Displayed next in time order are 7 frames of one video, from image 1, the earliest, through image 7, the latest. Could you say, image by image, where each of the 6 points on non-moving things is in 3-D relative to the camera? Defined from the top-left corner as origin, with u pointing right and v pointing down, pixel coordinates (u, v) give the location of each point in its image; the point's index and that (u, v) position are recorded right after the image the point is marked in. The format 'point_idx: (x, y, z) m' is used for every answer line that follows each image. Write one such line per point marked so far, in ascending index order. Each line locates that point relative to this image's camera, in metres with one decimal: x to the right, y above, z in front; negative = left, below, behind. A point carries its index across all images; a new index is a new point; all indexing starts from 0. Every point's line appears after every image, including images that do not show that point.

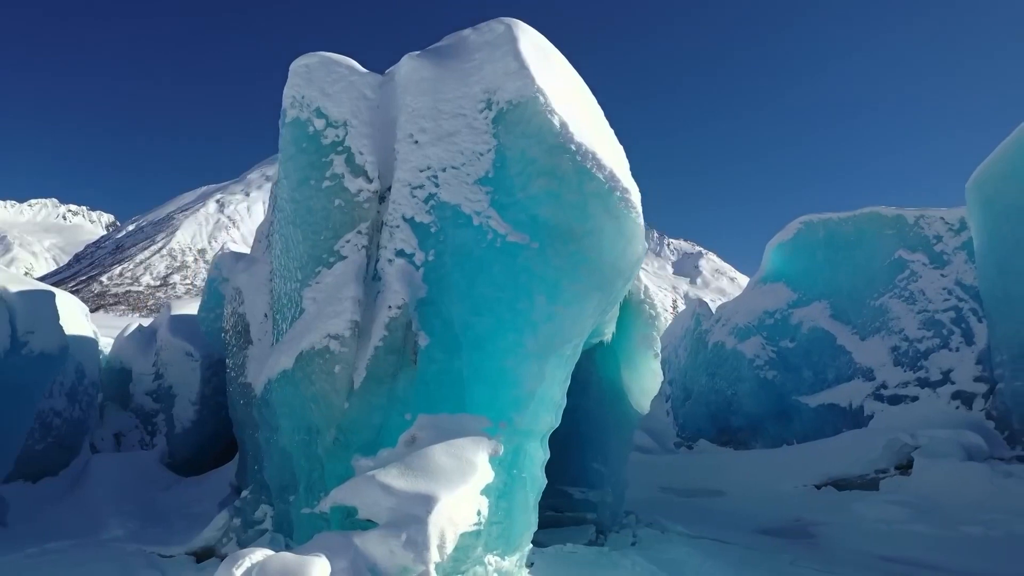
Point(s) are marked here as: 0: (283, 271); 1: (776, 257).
0: (-1.6, +0.1, +4.6) m
1: (+4.9, +0.6, +12.4) m
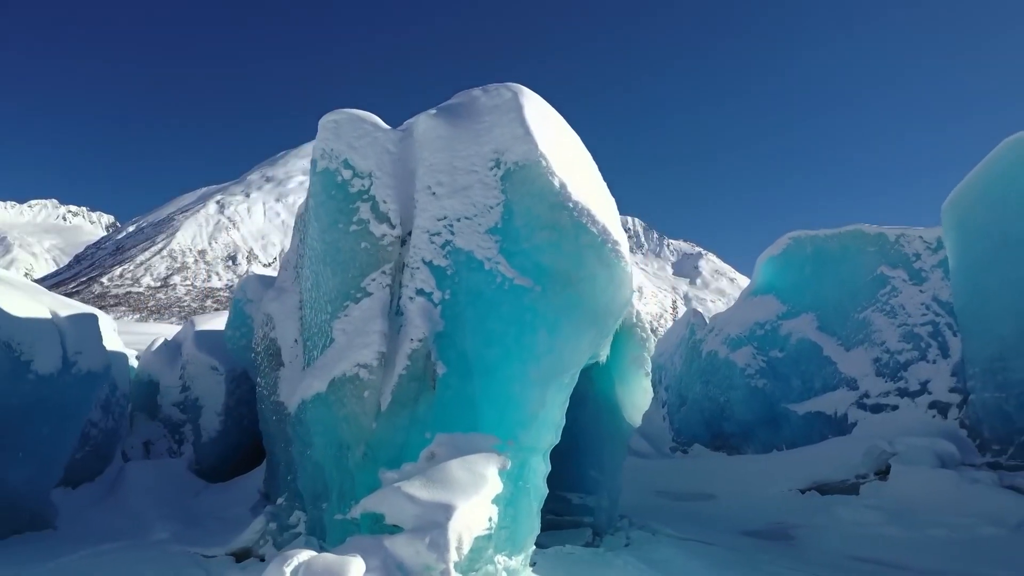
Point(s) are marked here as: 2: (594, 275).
0: (-1.5, -0.1, +5.1) m
1: (+4.9, +0.4, +13.0) m
2: (+0.5, 0.0, +4.3) m
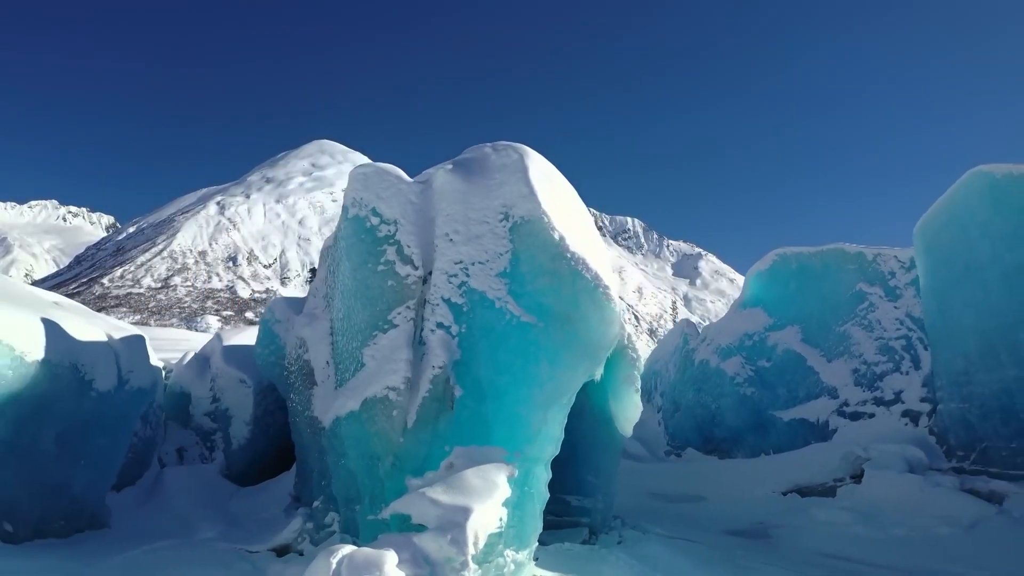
0: (-1.5, -0.4, +5.9) m
1: (+4.9, +0.1, +13.7) m
2: (+0.6, -0.2, +5.1) m
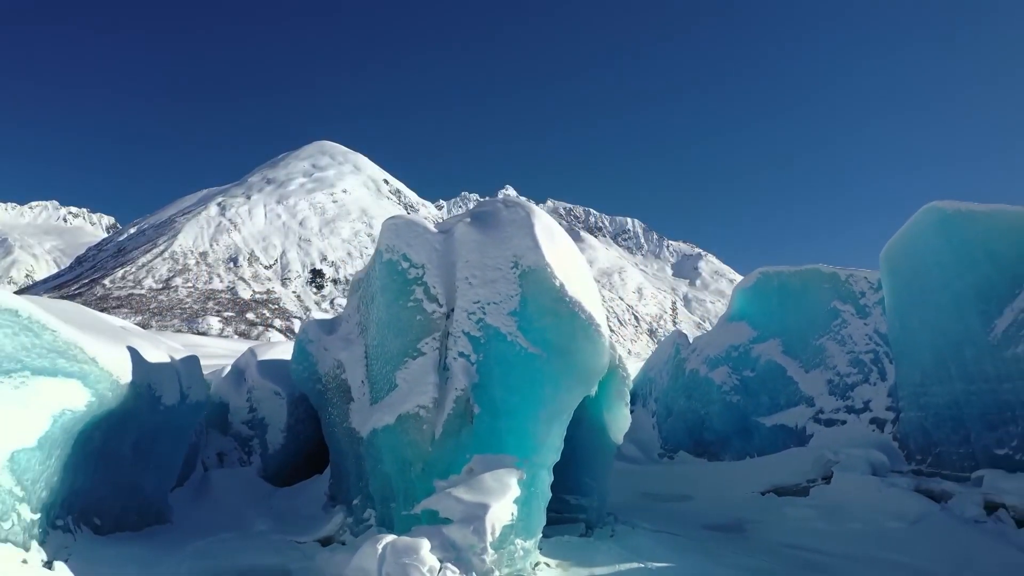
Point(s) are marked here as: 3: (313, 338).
0: (-1.4, -0.7, +7.0) m
1: (+5.0, -0.3, +14.8) m
2: (+0.7, -0.5, +6.2) m
3: (-2.7, -0.7, +9.1) m
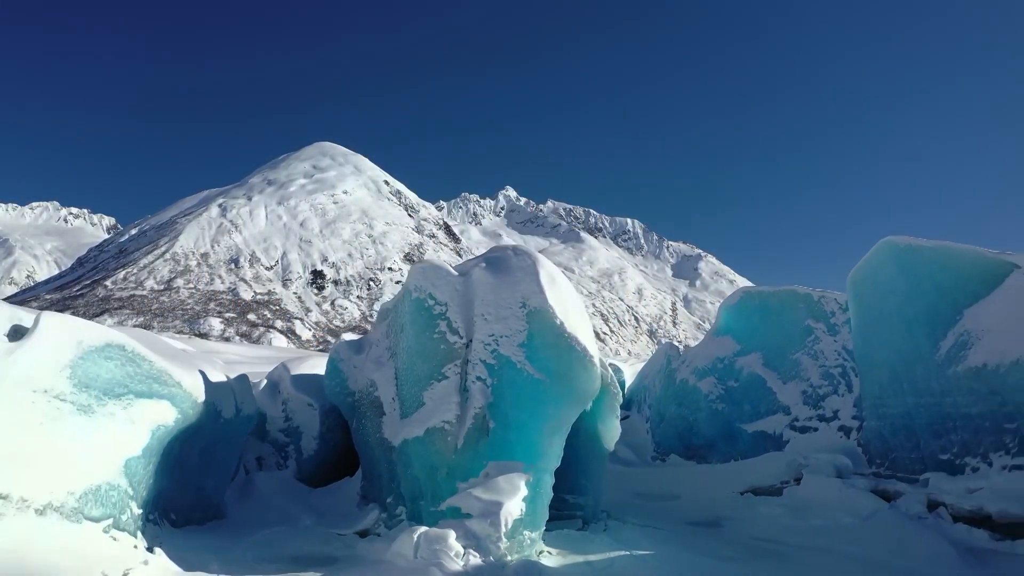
0: (-1.3, -1.1, +8.3) m
1: (+5.1, -0.7, +16.2) m
2: (+0.8, -1.0, +7.5) m
3: (-2.6, -1.1, +10.5) m
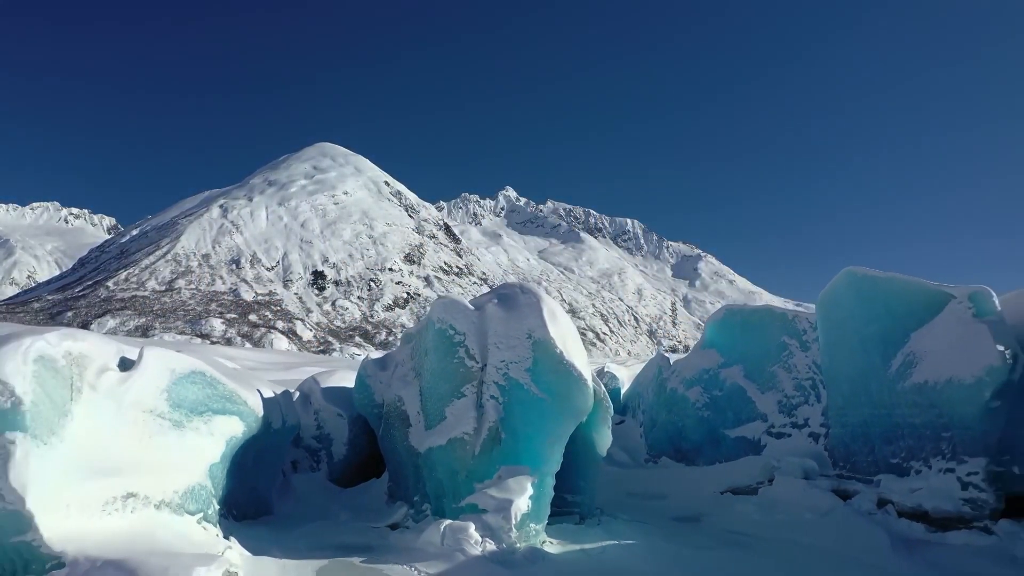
0: (-1.2, -1.6, +9.9) m
1: (+5.2, -1.1, +17.7) m
2: (+0.9, -1.4, +9.1) m
3: (-2.5, -1.6, +12.0) m
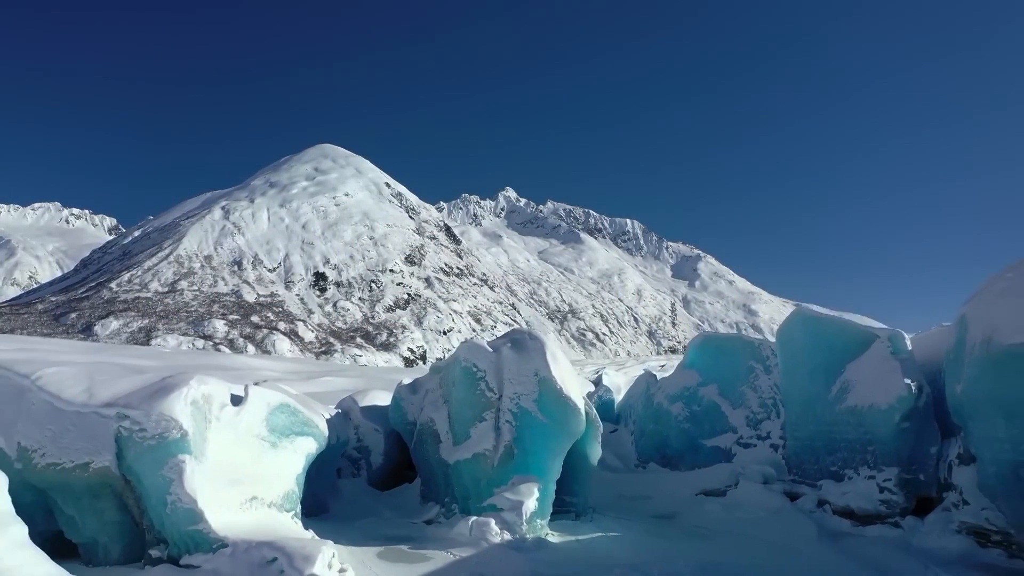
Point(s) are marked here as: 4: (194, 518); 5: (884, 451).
0: (-1.0, -2.4, +12.5) m
1: (+5.4, -2.0, +20.4) m
2: (+1.0, -2.3, +11.7) m
3: (-2.3, -2.4, +14.7) m
4: (-4.0, -2.9, +8.3) m
5: (+7.3, -3.2, +13.2) m
